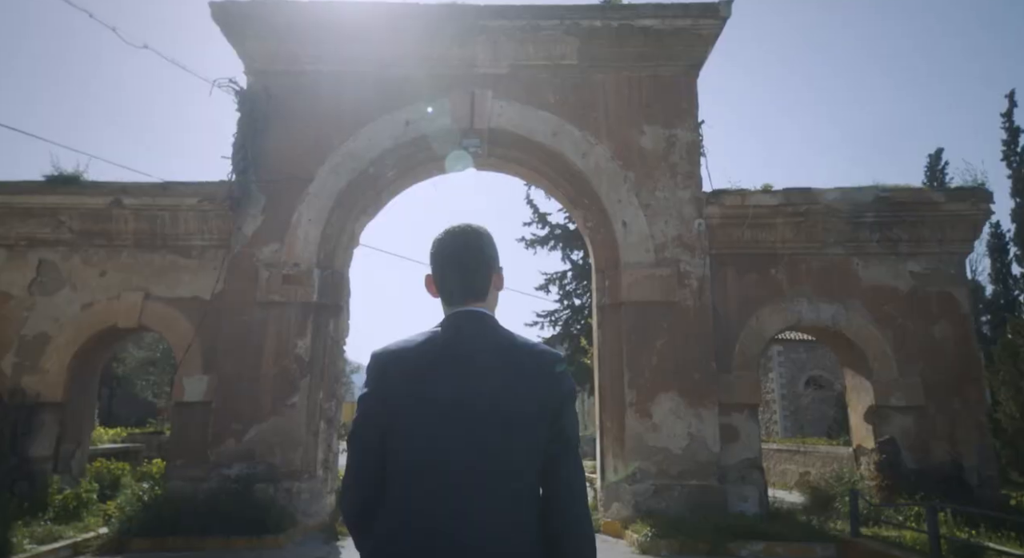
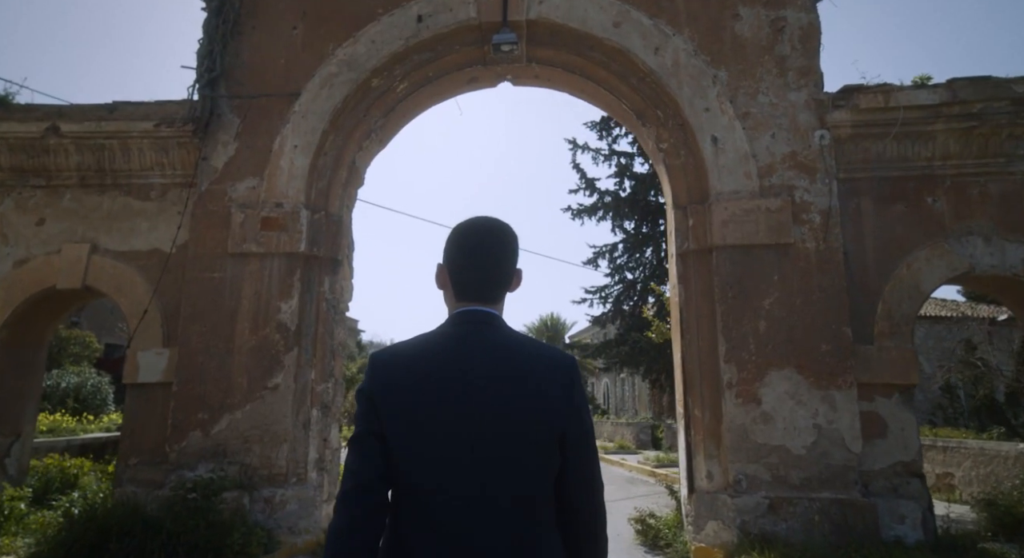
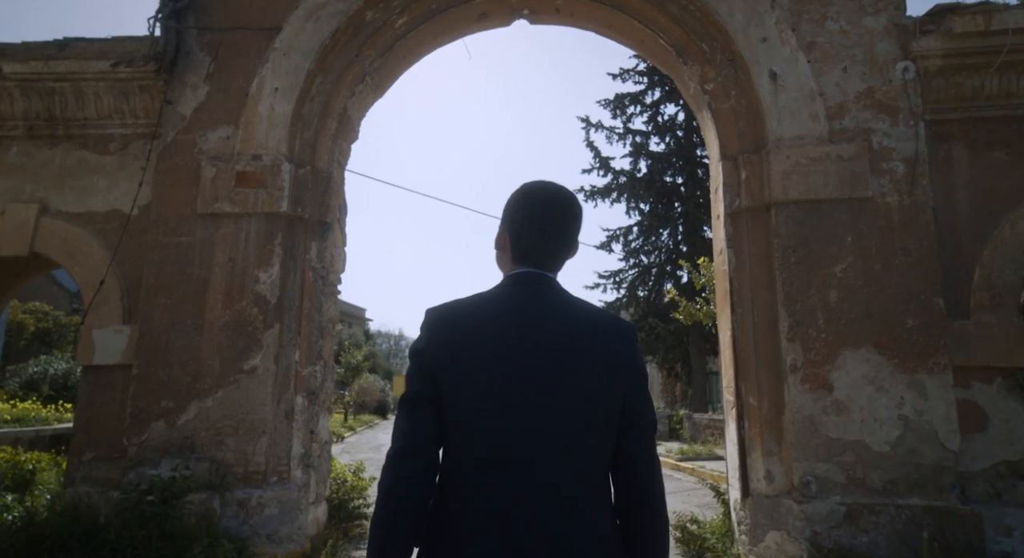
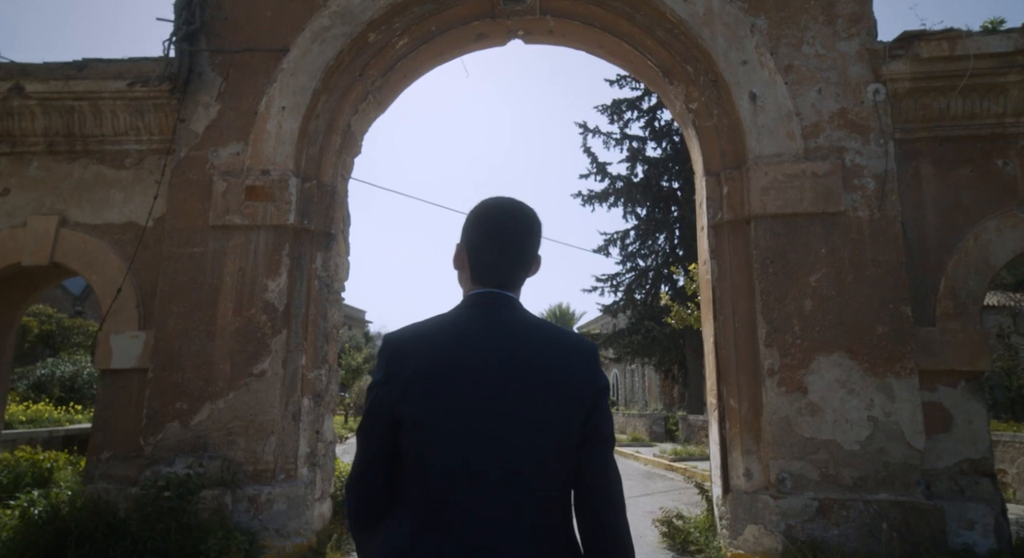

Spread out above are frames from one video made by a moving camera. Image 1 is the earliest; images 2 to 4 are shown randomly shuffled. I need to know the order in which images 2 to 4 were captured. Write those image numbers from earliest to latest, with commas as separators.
2, 4, 3
